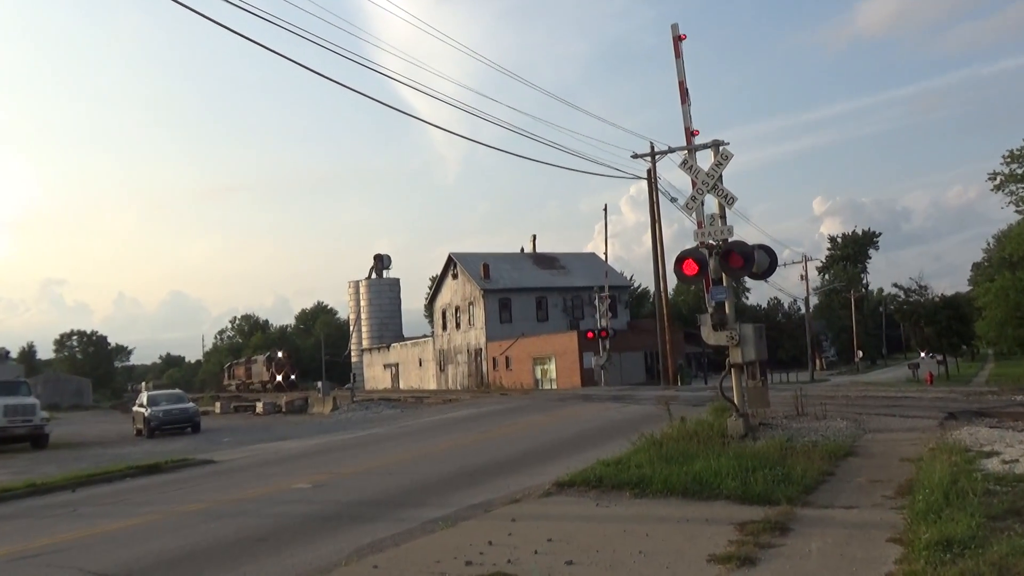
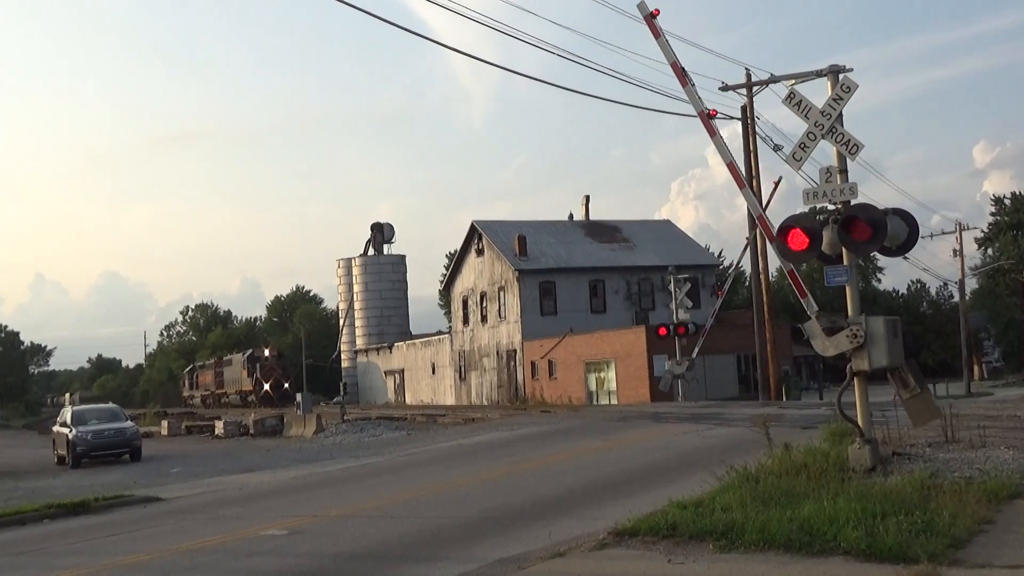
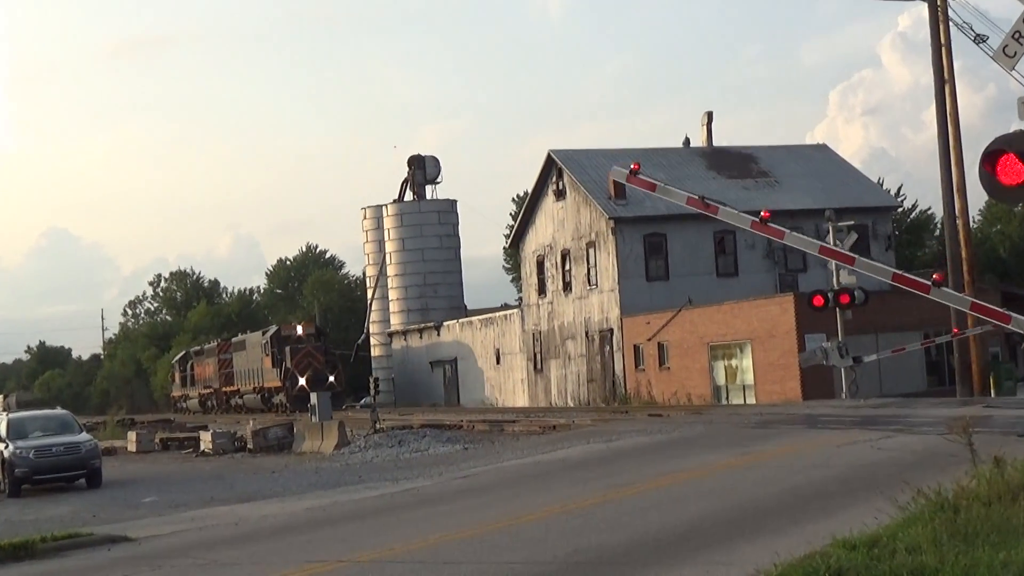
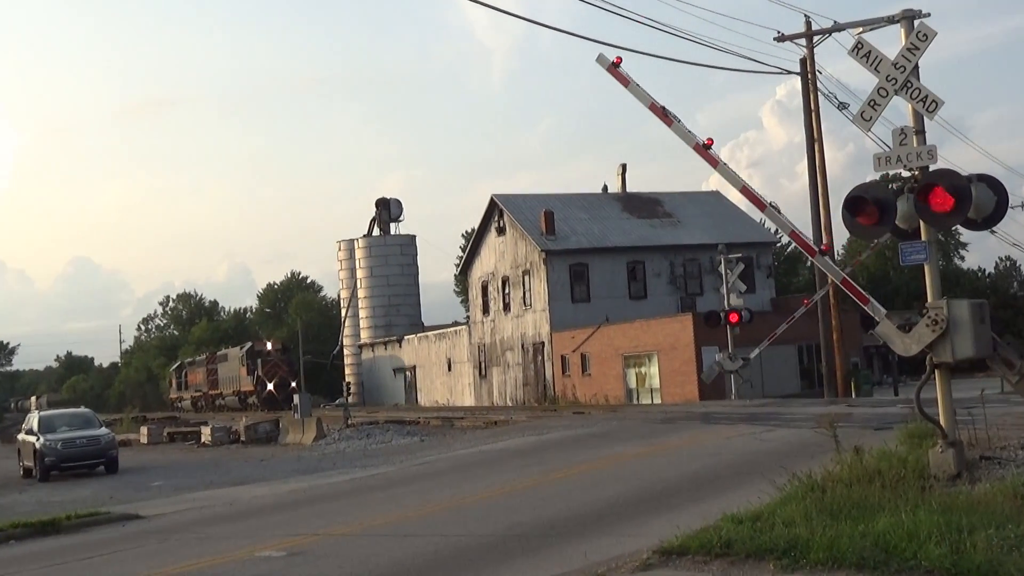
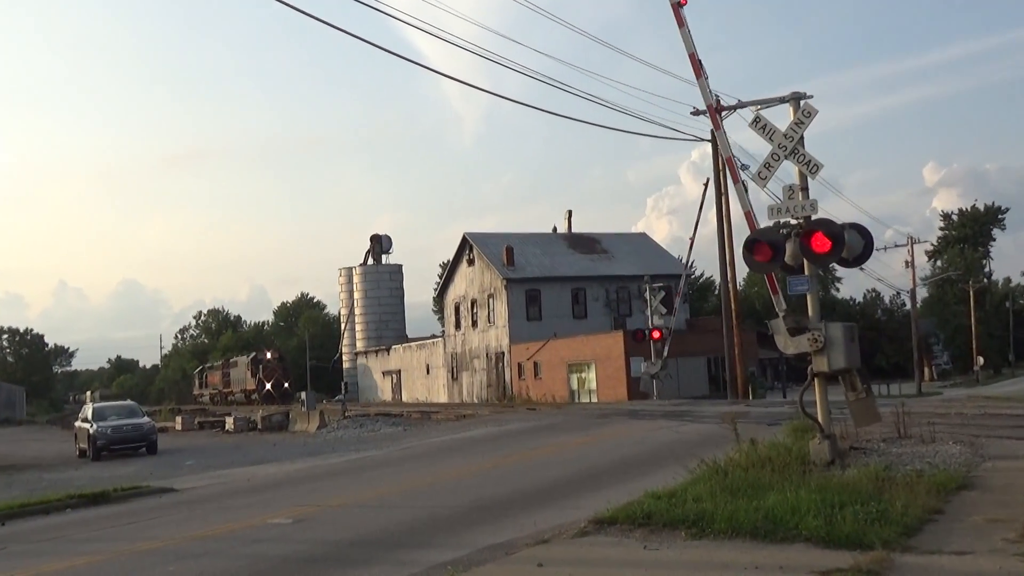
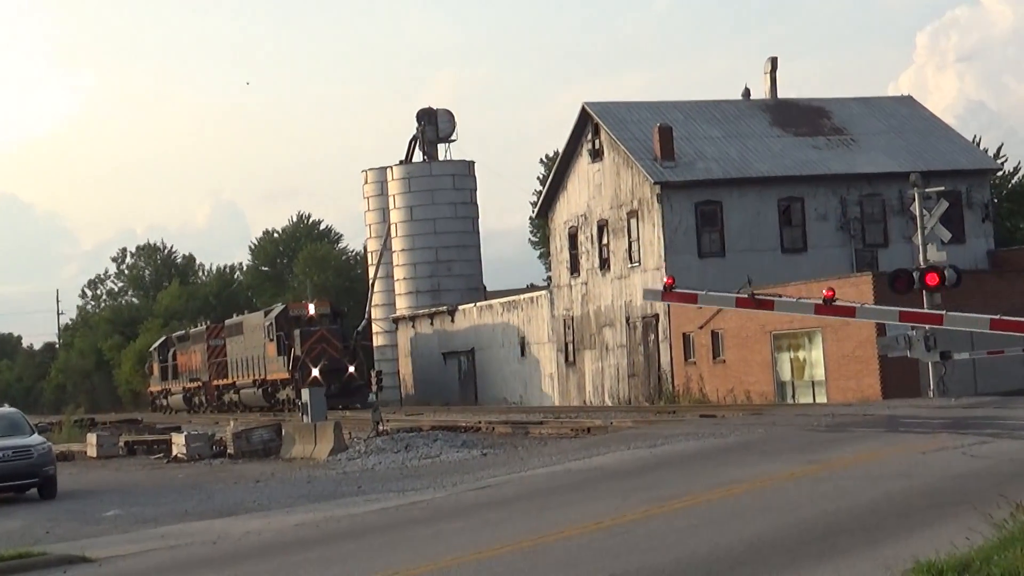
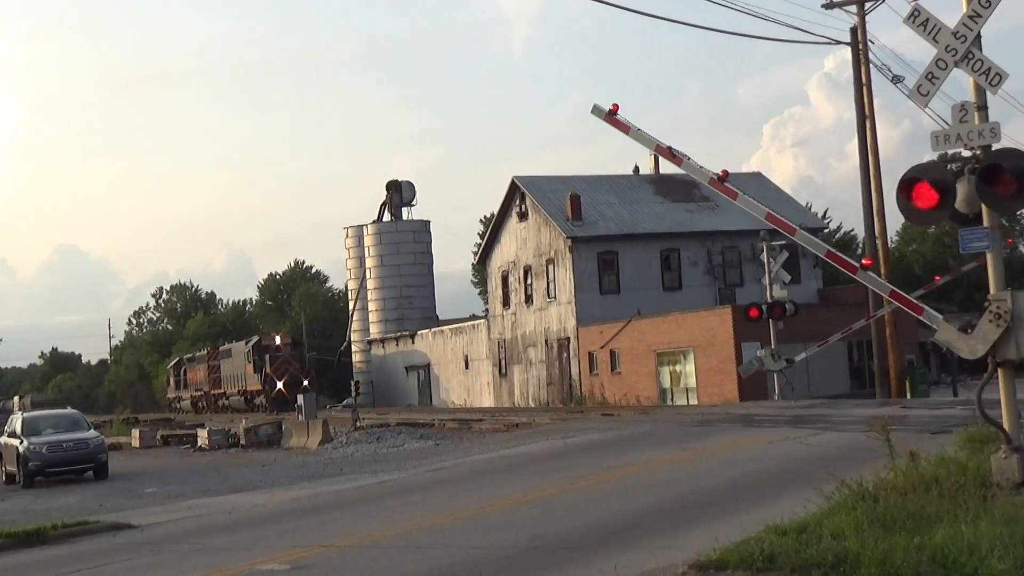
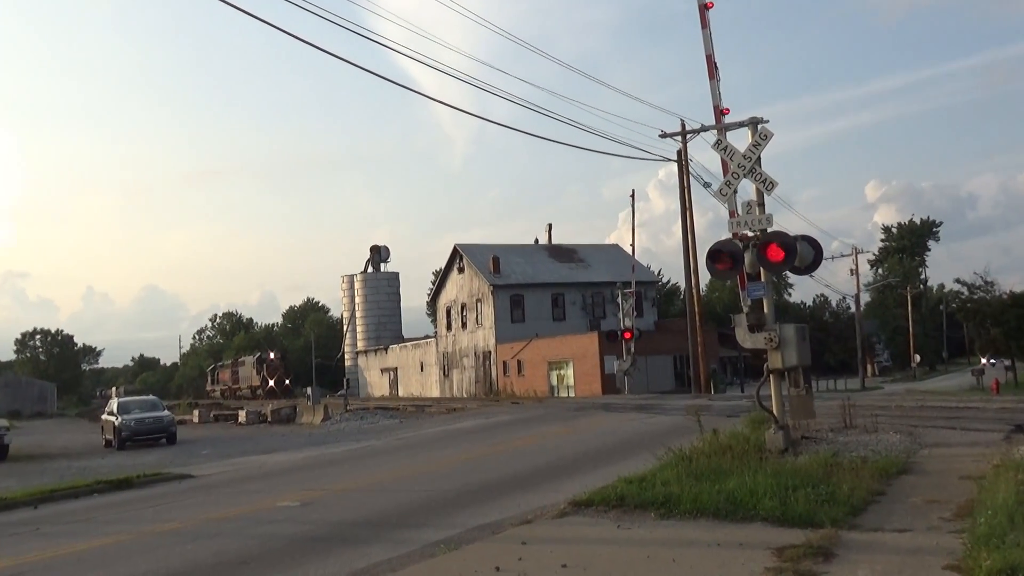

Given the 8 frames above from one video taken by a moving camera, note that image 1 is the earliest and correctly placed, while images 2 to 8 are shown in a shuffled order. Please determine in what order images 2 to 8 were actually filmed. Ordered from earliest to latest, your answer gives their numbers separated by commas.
8, 5, 2, 4, 7, 3, 6
